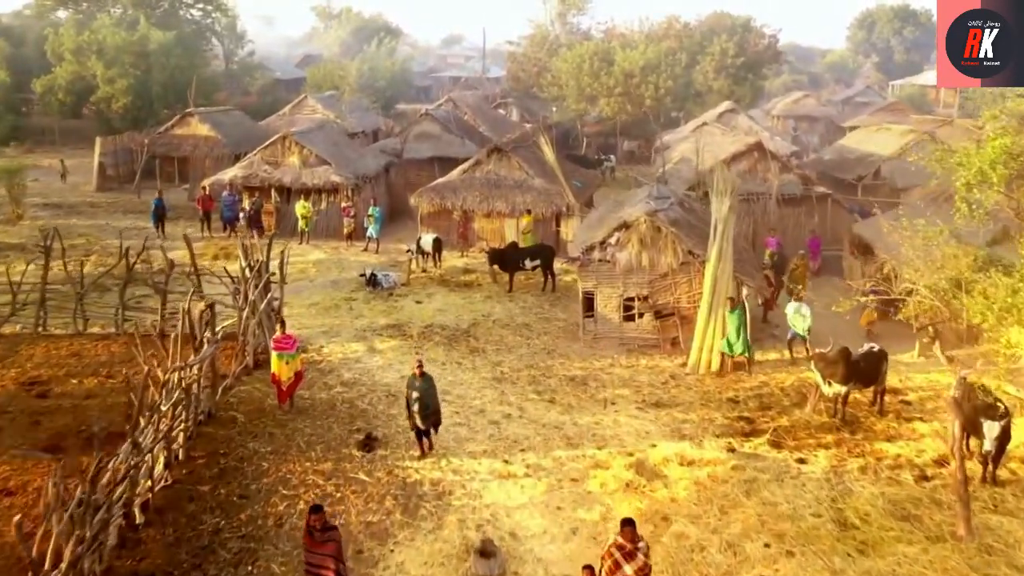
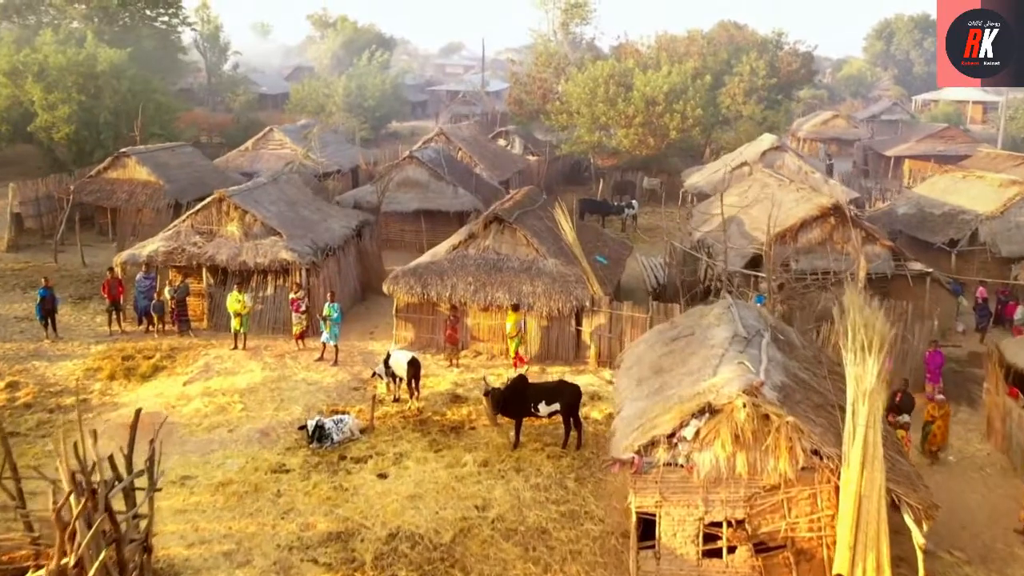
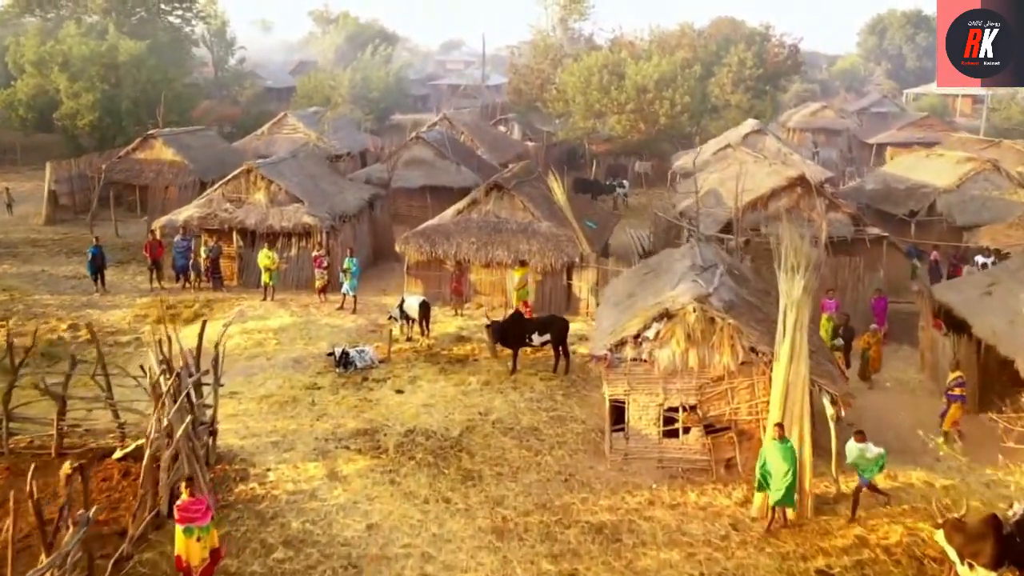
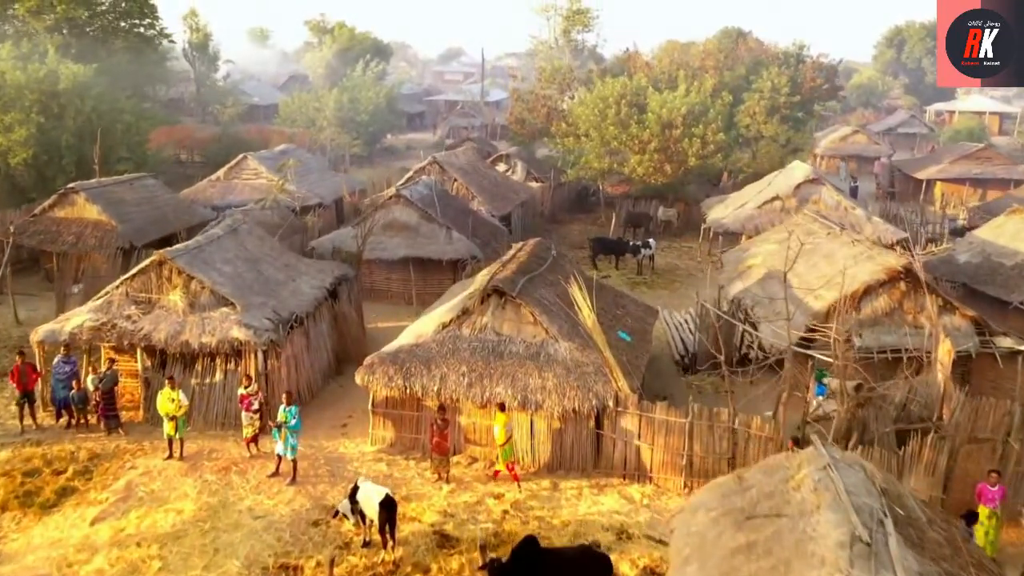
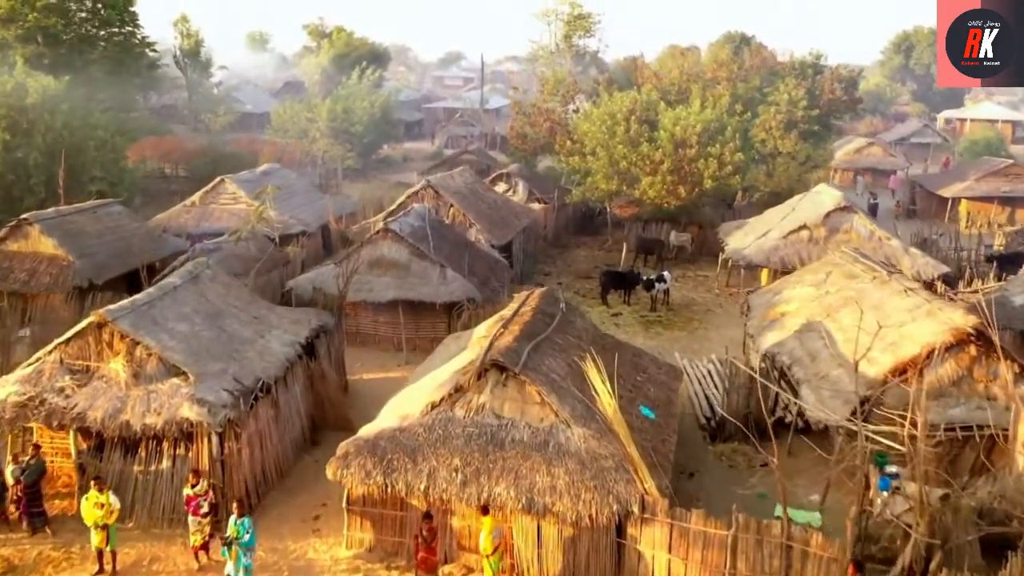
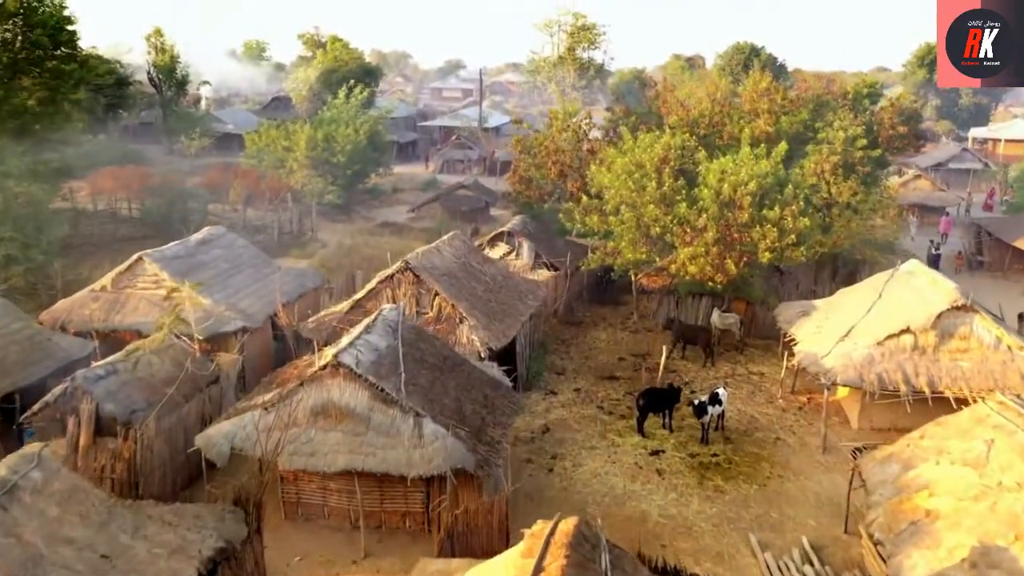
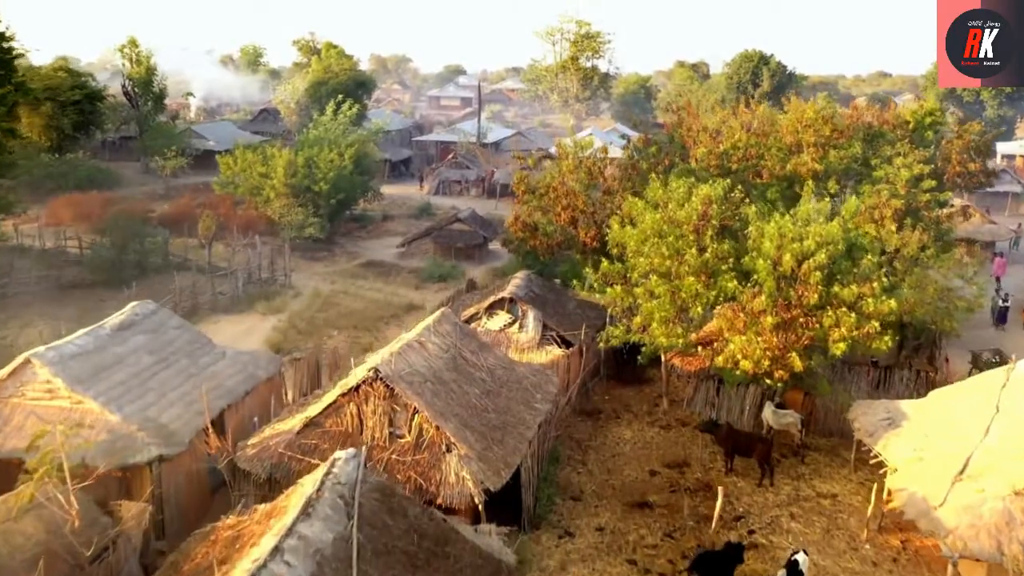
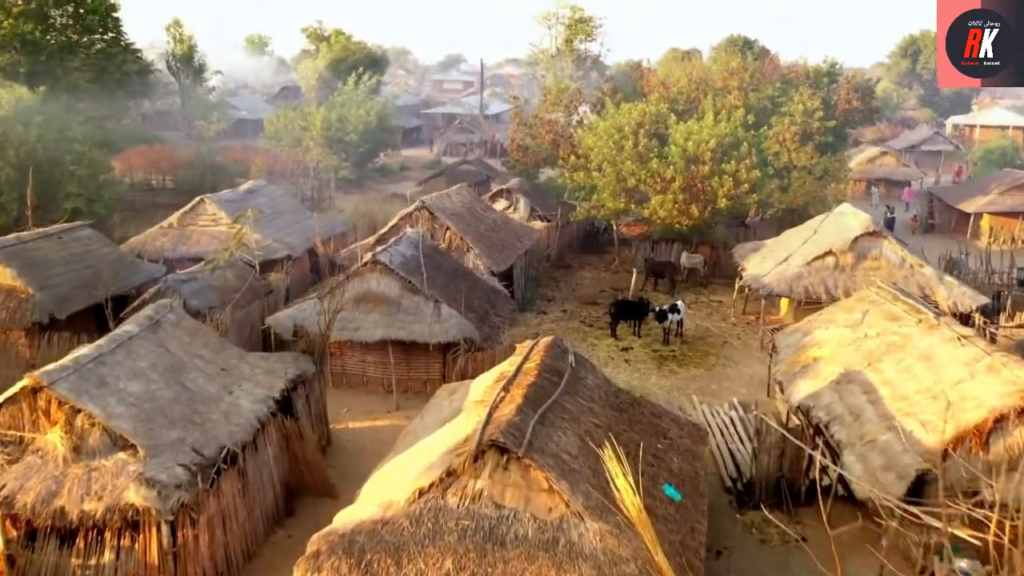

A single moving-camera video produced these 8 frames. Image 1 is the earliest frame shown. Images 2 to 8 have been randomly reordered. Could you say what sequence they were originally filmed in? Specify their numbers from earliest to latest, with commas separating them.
3, 2, 4, 5, 8, 6, 7
